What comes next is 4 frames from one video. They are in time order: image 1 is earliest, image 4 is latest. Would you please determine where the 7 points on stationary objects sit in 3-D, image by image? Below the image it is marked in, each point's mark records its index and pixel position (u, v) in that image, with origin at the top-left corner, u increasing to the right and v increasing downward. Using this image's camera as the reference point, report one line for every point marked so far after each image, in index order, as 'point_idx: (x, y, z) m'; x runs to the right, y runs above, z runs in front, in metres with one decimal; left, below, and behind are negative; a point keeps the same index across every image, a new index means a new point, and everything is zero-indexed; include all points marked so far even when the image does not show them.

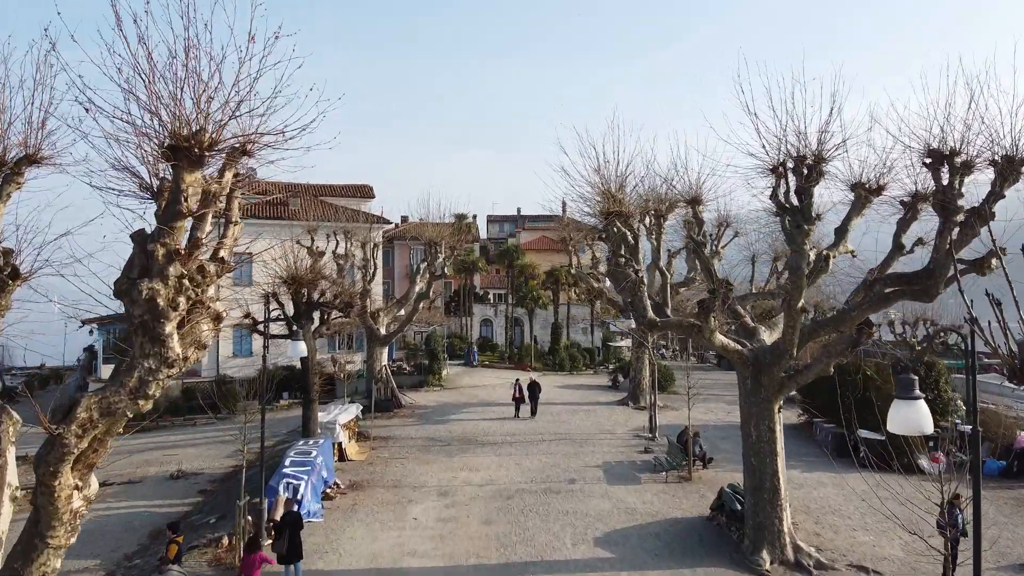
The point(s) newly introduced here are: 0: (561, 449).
0: (+1.1, -3.7, +15.8) m
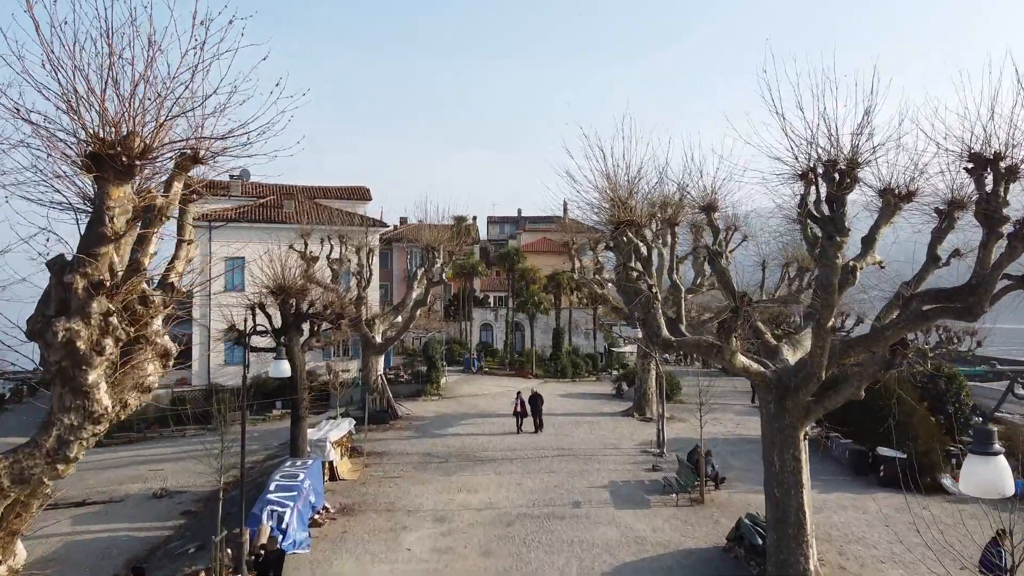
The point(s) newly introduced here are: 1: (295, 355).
0: (+1.2, -3.9, +15.0) m
1: (-4.2, -1.3, +13.2) m
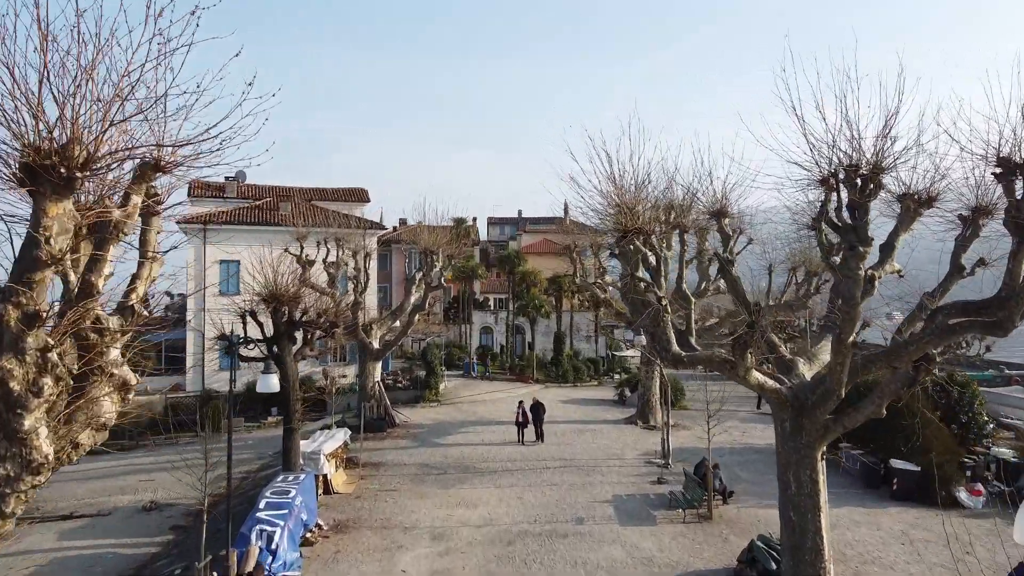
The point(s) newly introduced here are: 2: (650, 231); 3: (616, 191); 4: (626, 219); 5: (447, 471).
0: (+1.2, -4.1, +14.5) m
1: (-4.2, -1.4, +12.8) m
2: (+1.9, +0.8, +9.5) m
3: (+1.6, +1.5, +10.3) m
4: (+1.6, +1.0, +9.5) m
5: (-1.5, -4.1, +15.3) m
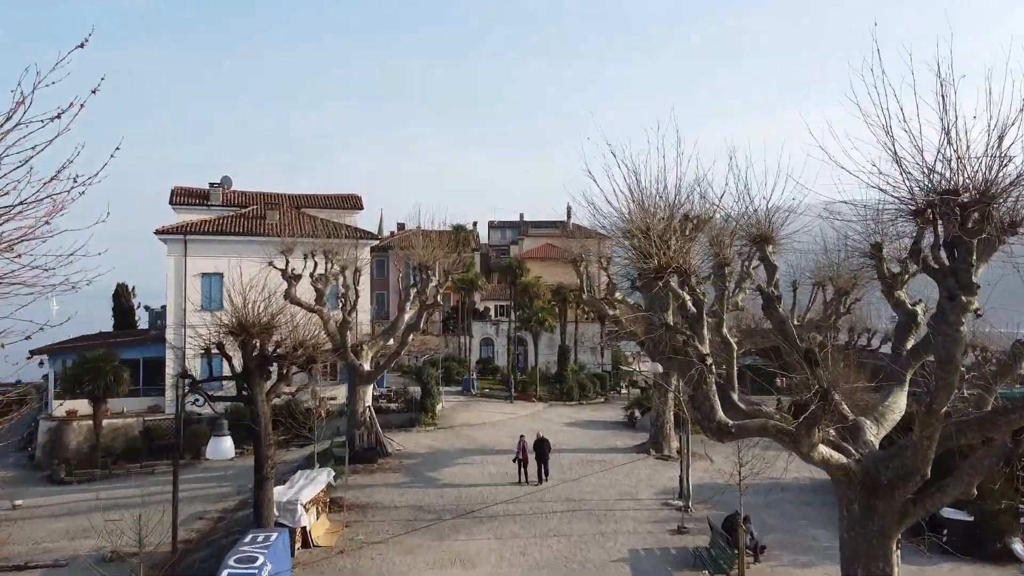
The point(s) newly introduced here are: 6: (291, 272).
0: (+1.2, -4.6, +12.9) m
1: (-4.2, -1.9, +11.2) m
2: (+2.0, +0.3, +7.9) m
3: (+1.6, +1.0, +8.7) m
4: (+1.6, +0.5, +7.9) m
5: (-1.4, -4.6, +13.7) m
6: (-6.4, +0.5, +19.8) m
